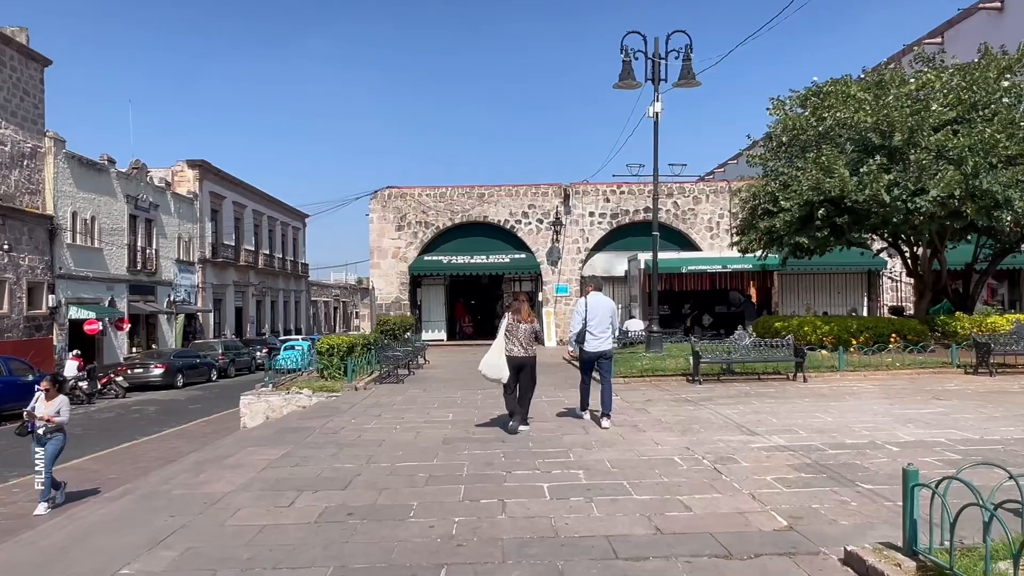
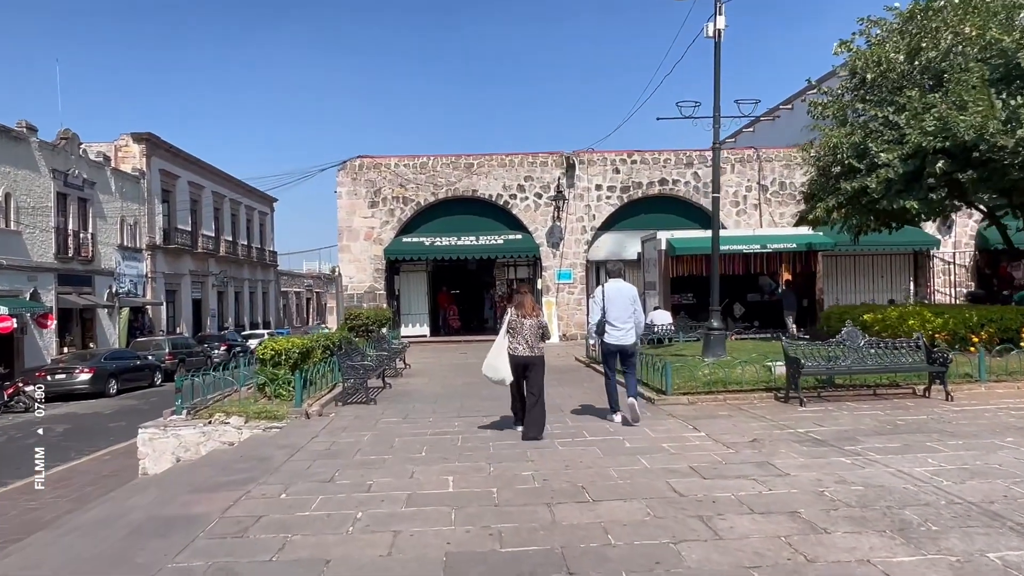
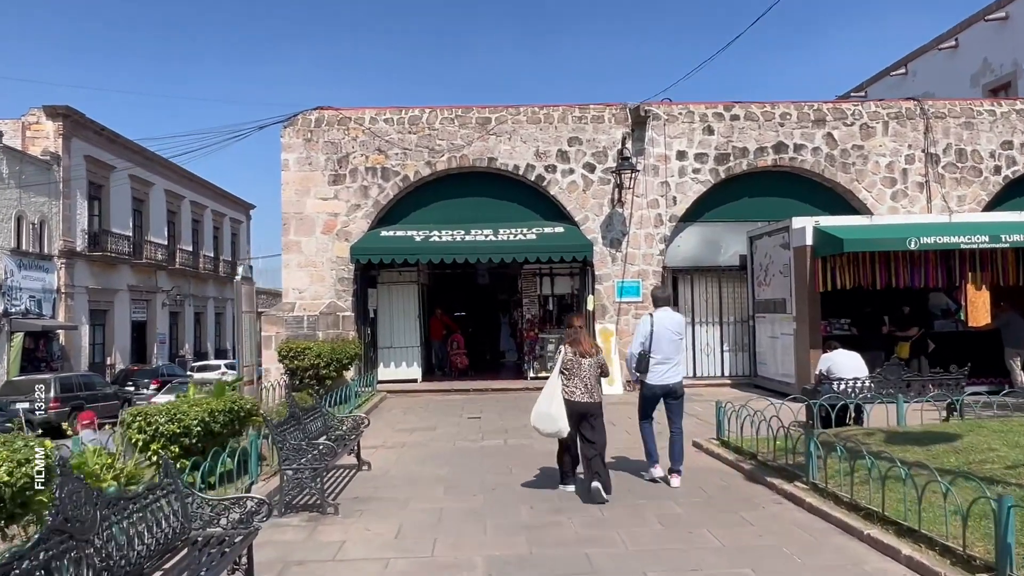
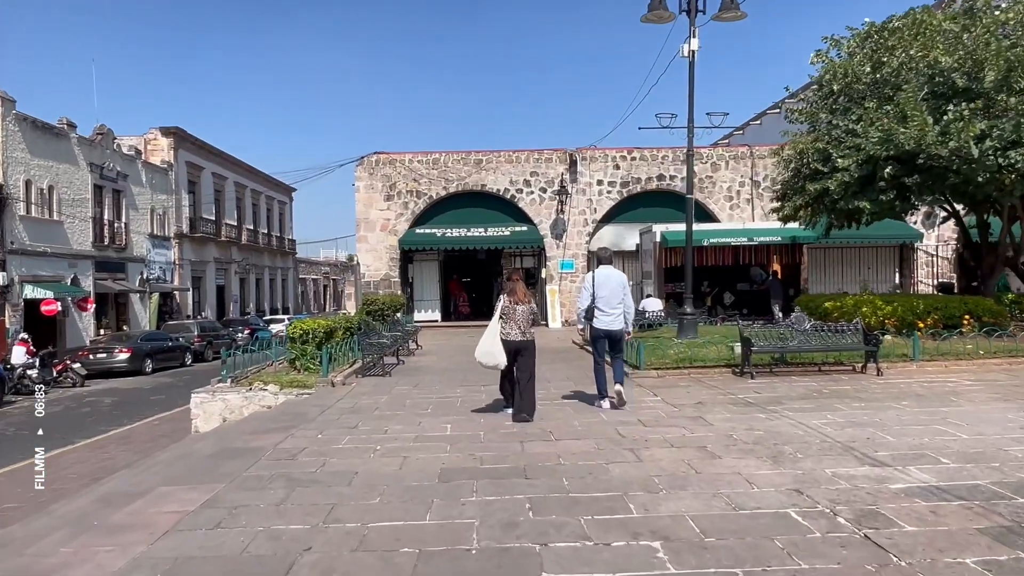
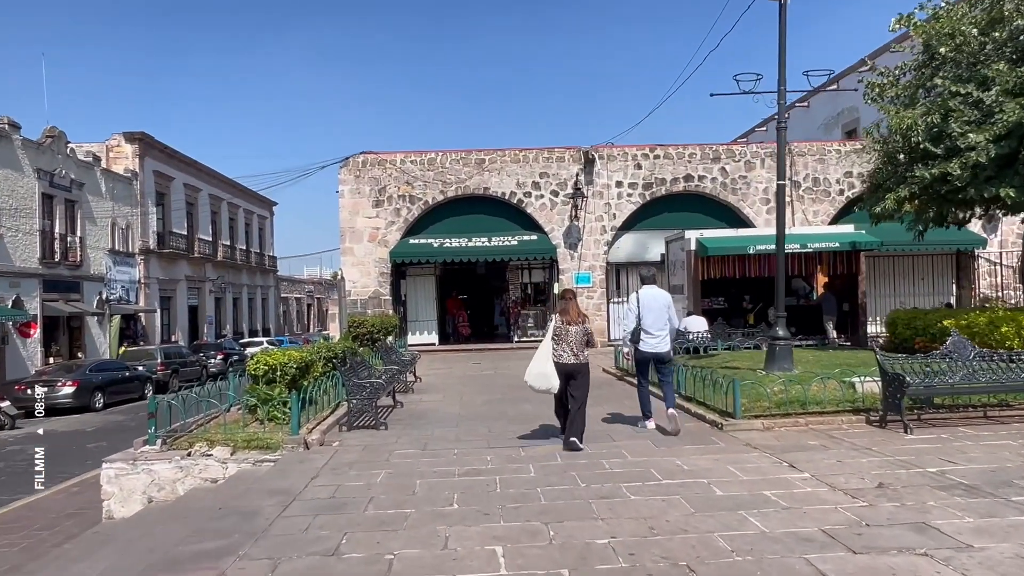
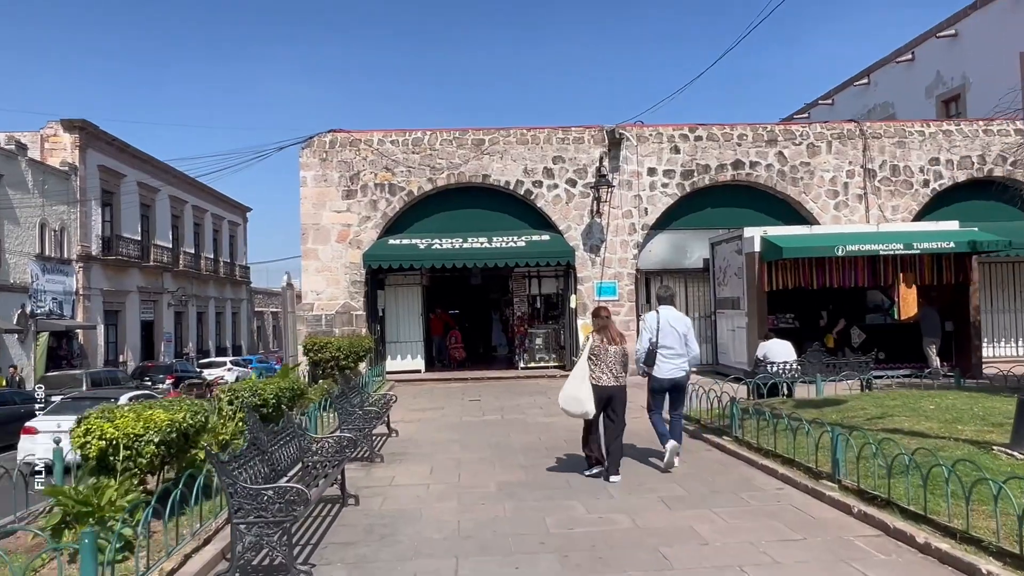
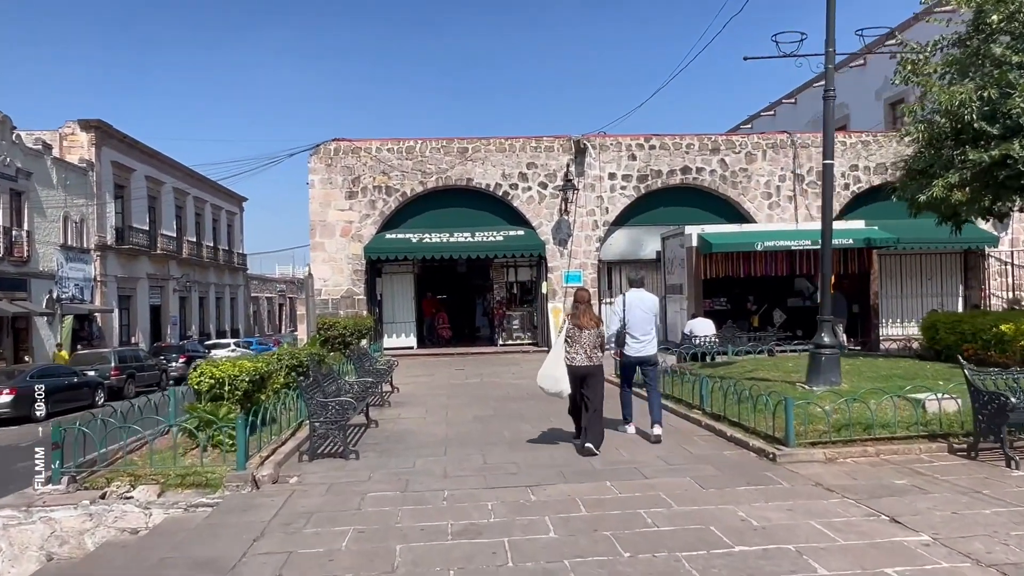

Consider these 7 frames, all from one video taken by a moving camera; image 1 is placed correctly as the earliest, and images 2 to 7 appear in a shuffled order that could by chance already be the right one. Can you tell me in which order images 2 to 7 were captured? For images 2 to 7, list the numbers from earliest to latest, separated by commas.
4, 2, 5, 7, 6, 3
